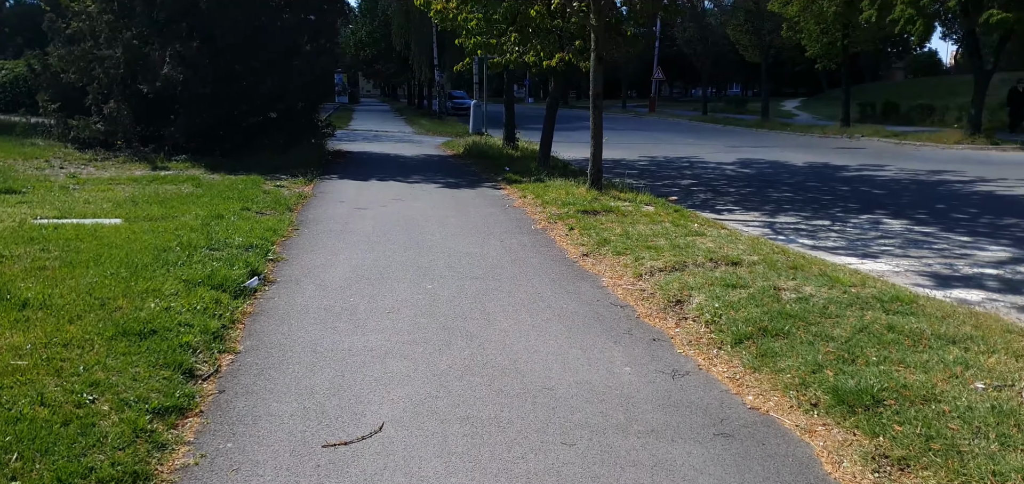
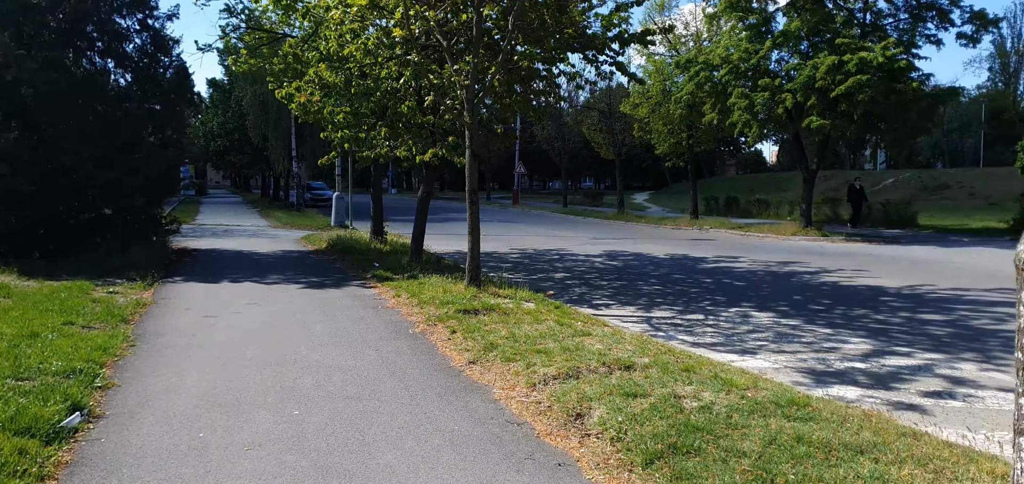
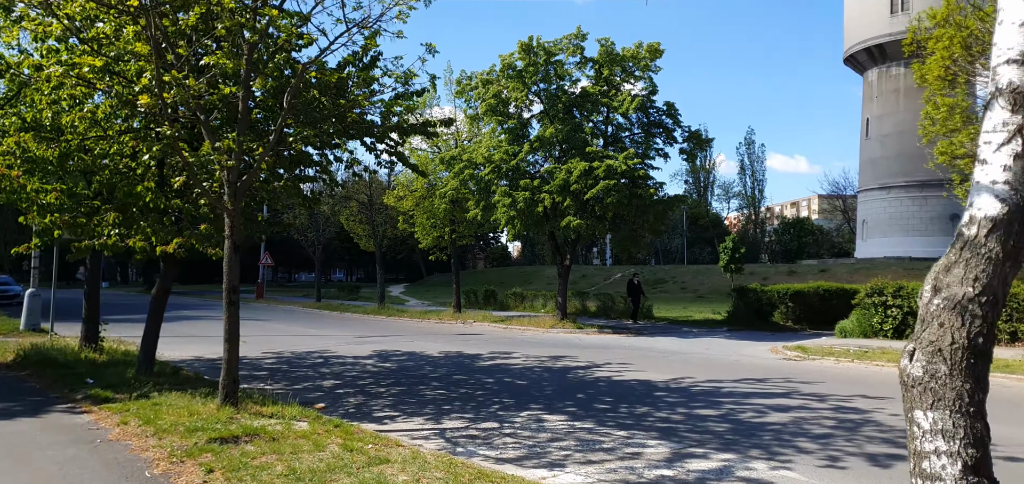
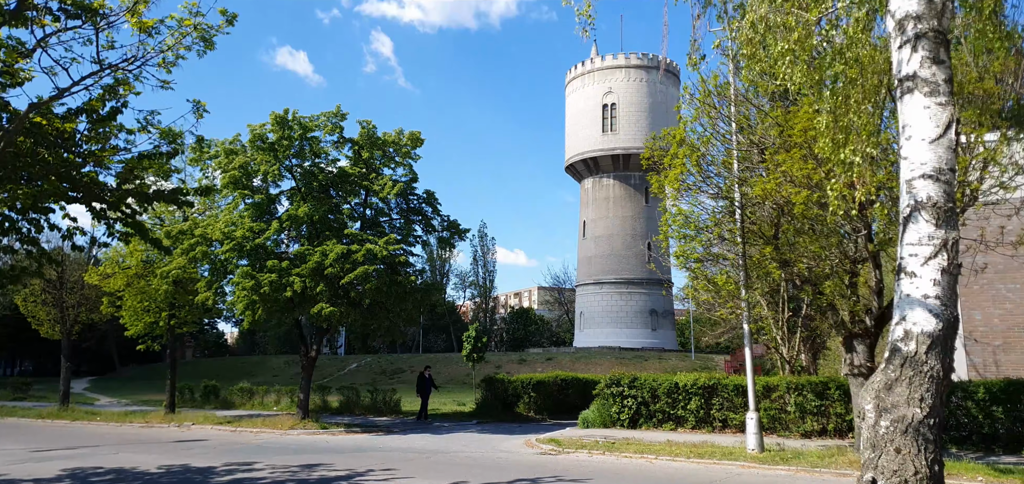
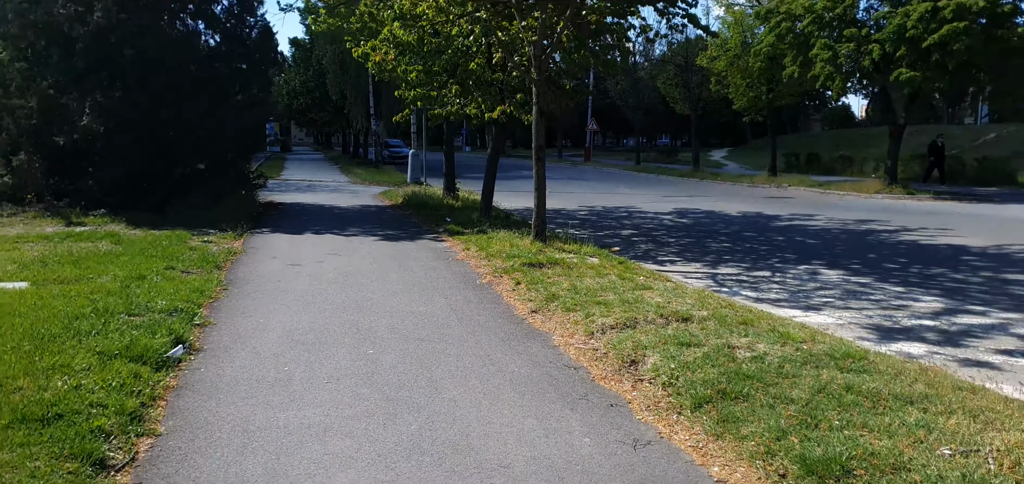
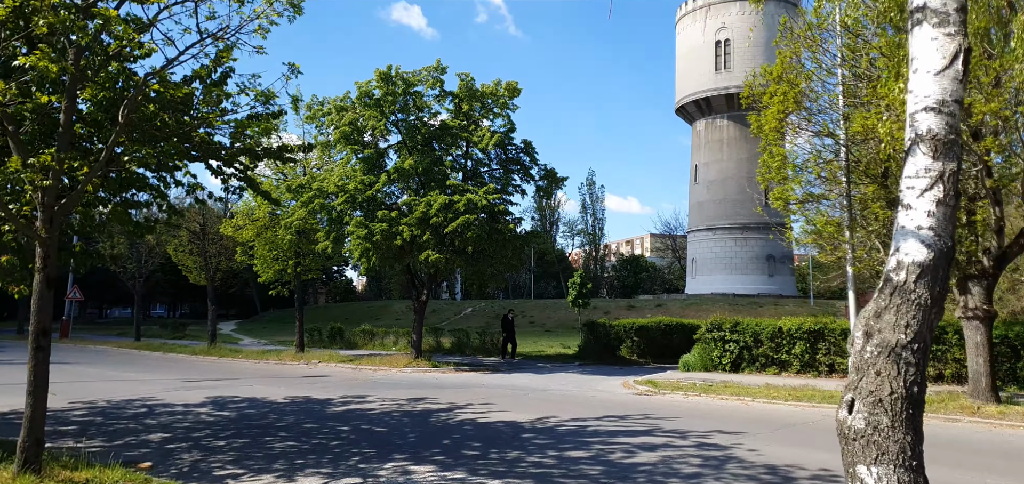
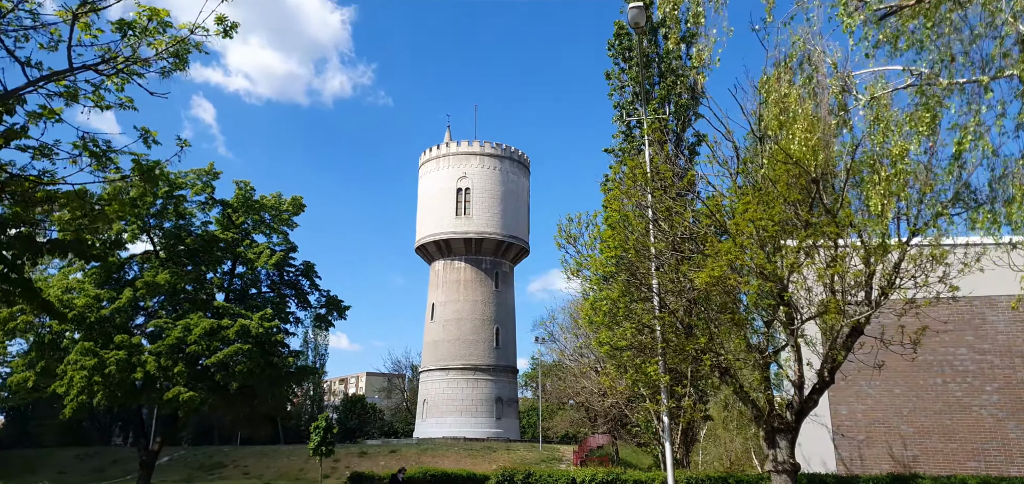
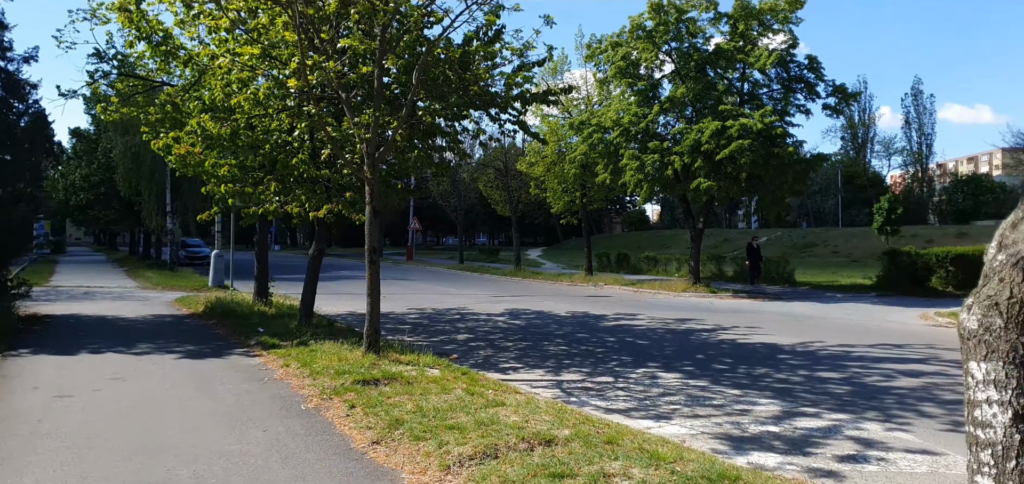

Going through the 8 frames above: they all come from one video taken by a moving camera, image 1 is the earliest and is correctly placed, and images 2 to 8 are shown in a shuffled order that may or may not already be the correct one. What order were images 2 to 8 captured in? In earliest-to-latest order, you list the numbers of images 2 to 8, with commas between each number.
5, 2, 8, 3, 6, 4, 7
